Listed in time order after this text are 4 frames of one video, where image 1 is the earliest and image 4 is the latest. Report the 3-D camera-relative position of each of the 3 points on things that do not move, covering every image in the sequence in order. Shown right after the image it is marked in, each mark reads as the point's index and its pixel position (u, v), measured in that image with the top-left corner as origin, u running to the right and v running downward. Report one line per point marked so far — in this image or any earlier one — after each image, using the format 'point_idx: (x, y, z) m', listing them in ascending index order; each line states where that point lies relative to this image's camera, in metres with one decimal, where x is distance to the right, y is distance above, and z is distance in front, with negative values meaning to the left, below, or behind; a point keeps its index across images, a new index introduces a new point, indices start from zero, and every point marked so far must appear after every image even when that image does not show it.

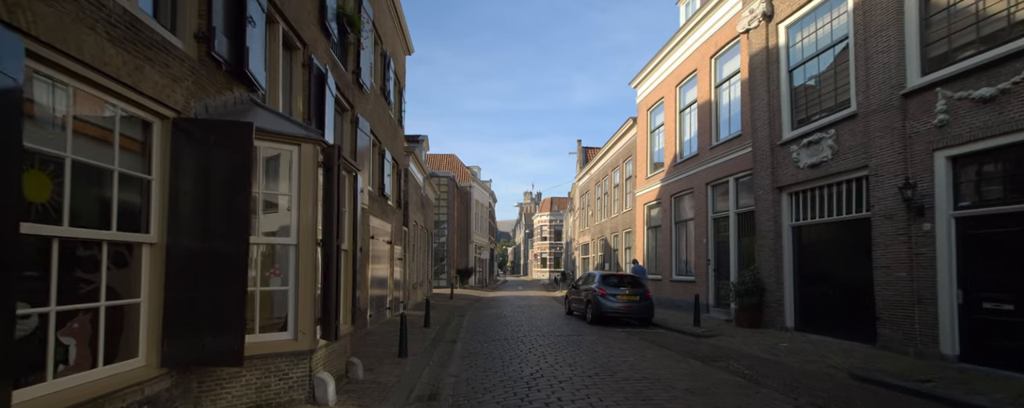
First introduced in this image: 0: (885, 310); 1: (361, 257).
0: (+6.7, -1.9, +9.9) m
1: (-3.6, -1.3, +13.2) m
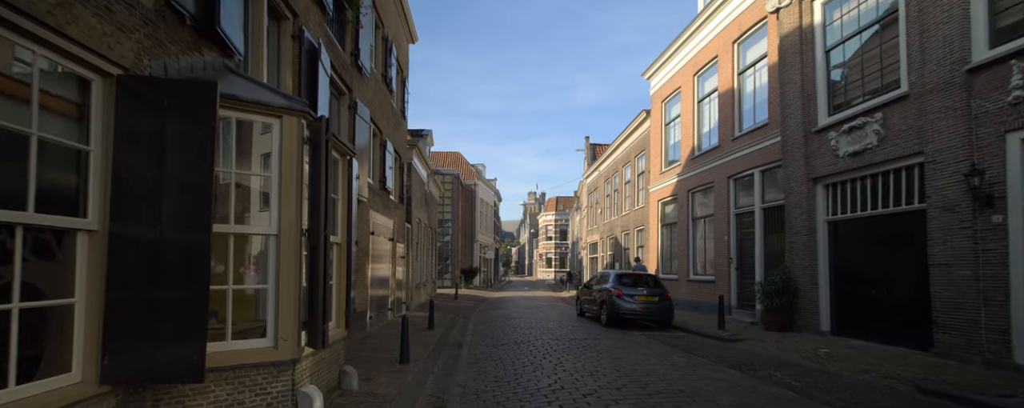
0: (+6.9, -1.7, +8.8) m
1: (-3.4, -1.1, +12.2) m
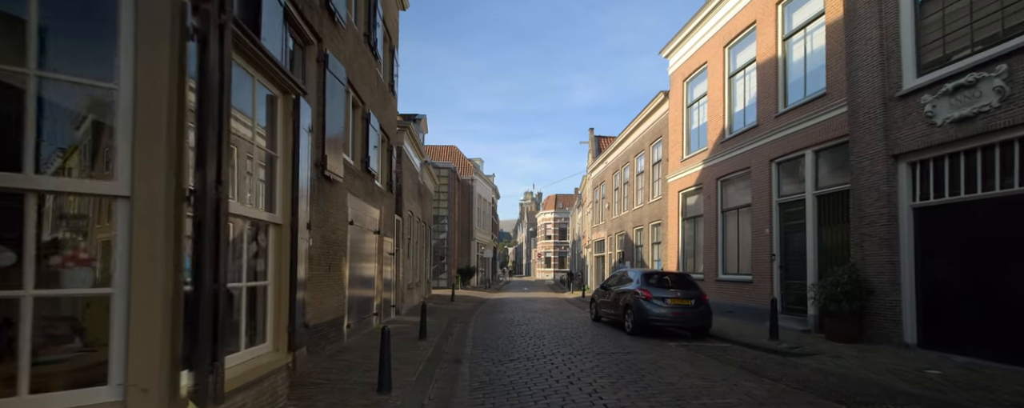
0: (+7.1, -1.4, +6.5) m
1: (-3.2, -0.8, +9.8) m
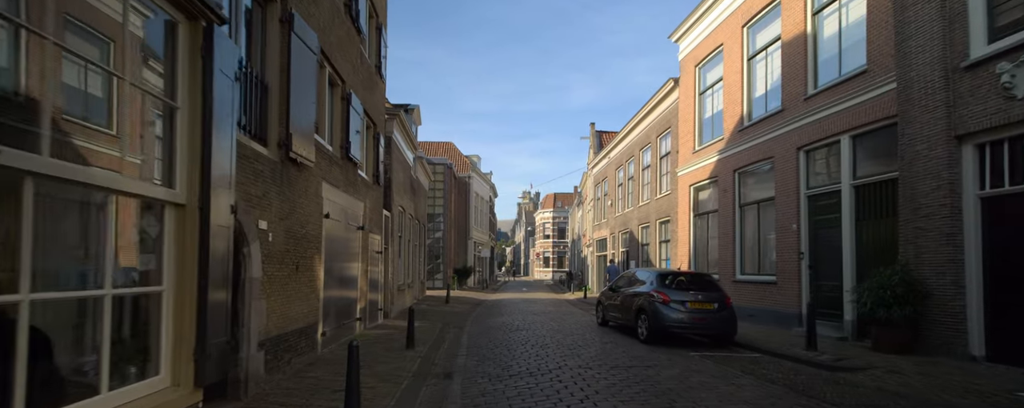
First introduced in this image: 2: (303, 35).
0: (+7.1, -1.3, +5.1) m
1: (-3.2, -0.6, +8.3) m
2: (-3.1, +2.5, +8.2) m
